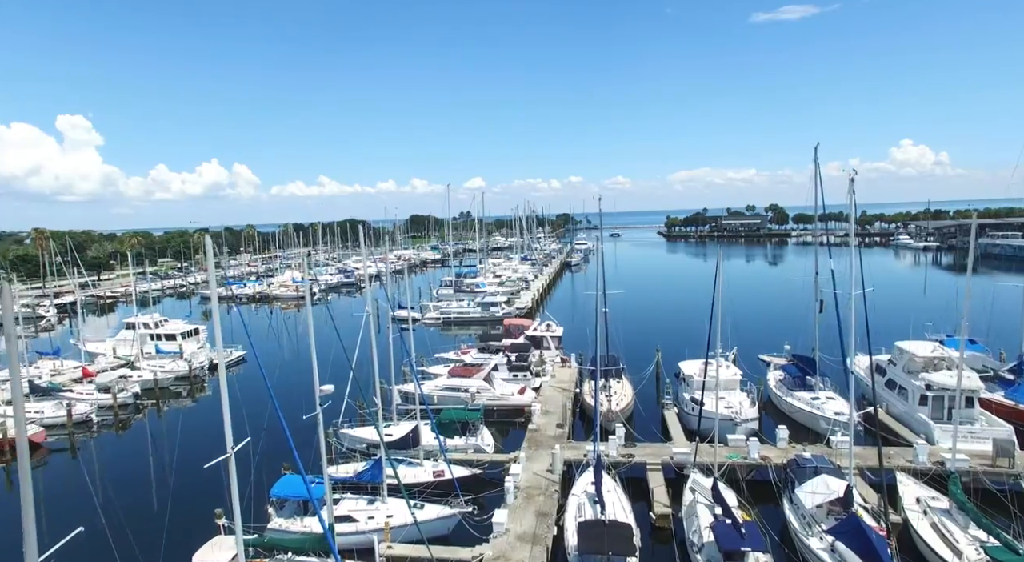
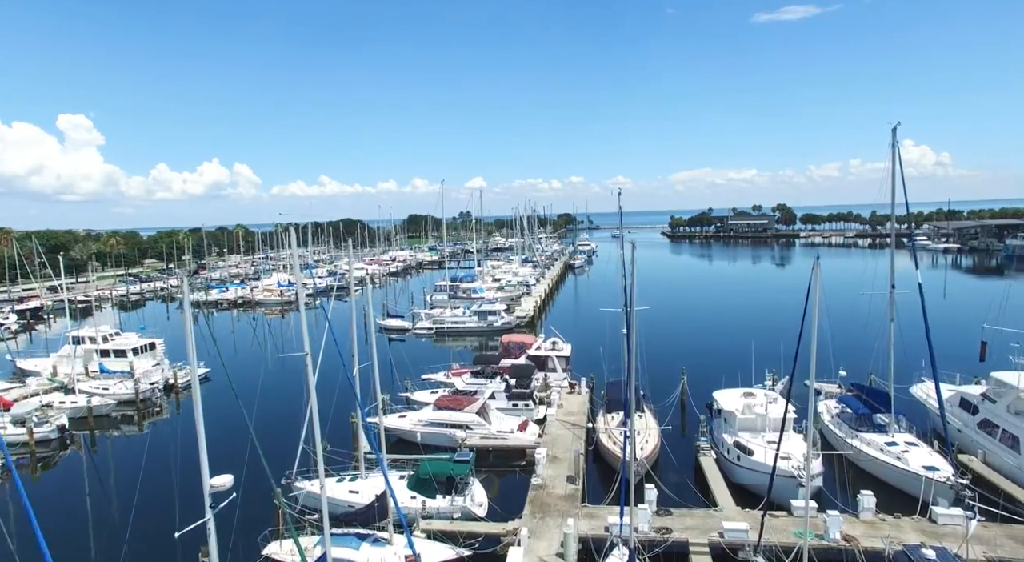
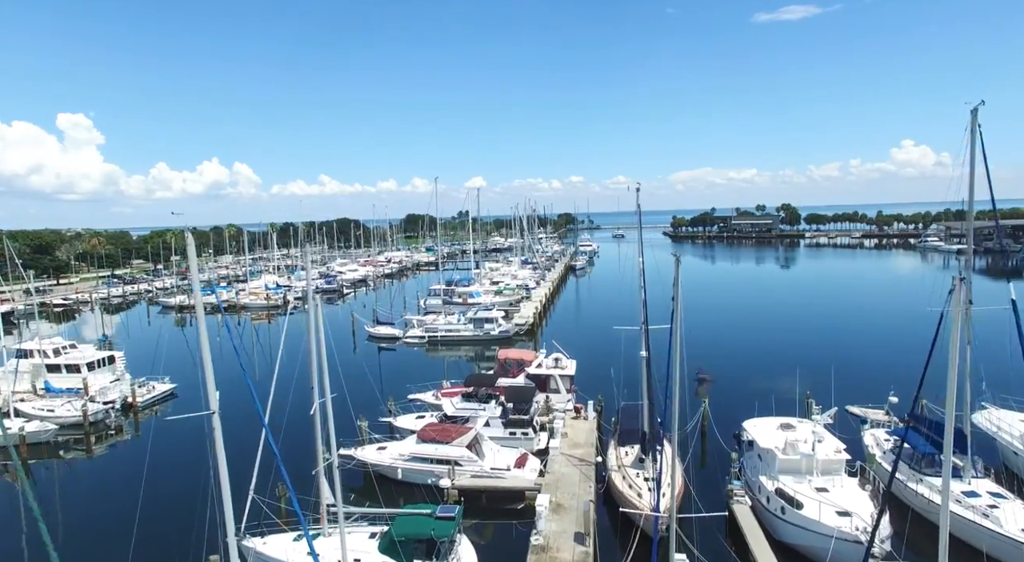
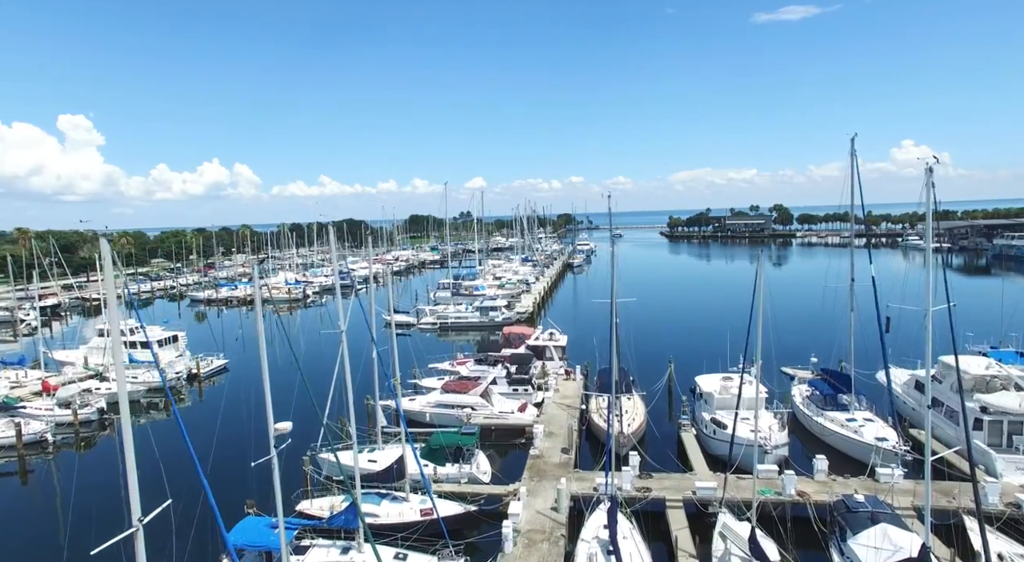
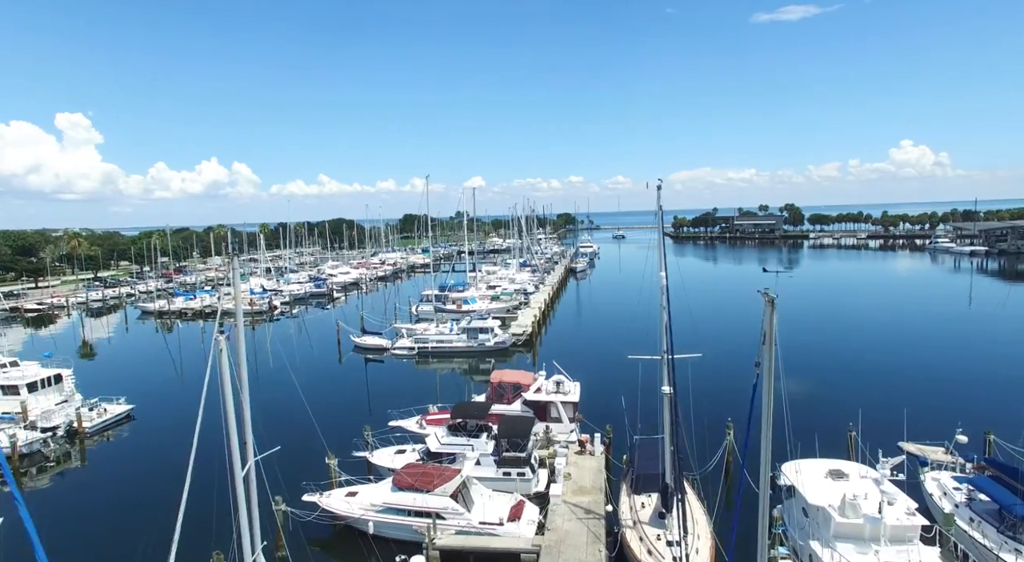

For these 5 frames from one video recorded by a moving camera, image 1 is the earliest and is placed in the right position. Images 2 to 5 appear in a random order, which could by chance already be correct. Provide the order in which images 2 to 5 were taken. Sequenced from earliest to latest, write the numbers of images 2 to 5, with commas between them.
4, 2, 3, 5
